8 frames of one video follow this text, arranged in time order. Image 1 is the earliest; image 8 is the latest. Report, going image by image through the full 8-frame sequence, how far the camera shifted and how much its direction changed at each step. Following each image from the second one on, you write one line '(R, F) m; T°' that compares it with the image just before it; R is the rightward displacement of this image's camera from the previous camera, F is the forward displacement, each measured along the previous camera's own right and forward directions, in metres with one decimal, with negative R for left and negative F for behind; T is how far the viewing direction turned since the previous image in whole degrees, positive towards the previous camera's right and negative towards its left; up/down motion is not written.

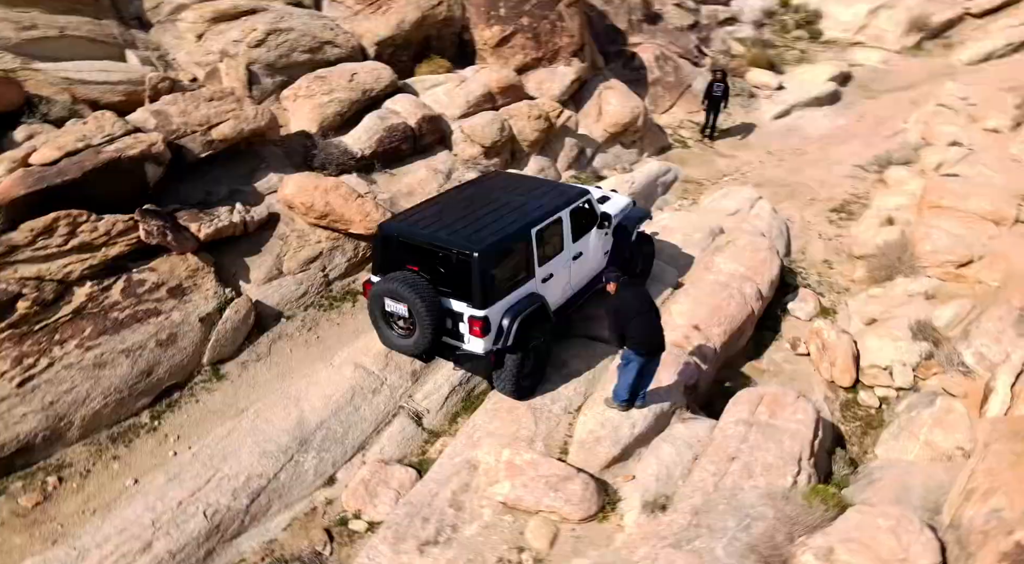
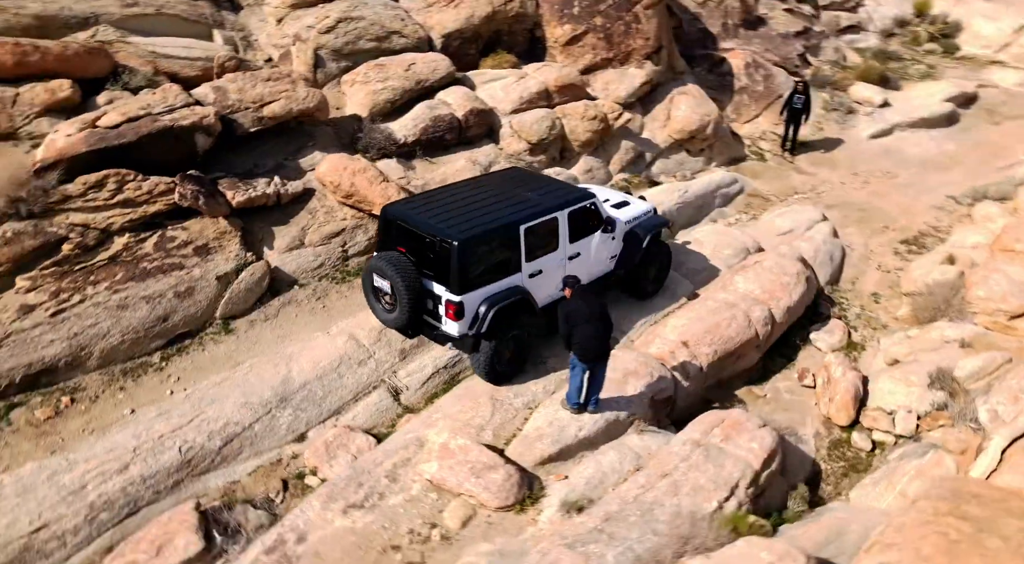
(+1.9, -0.3) m; -10°
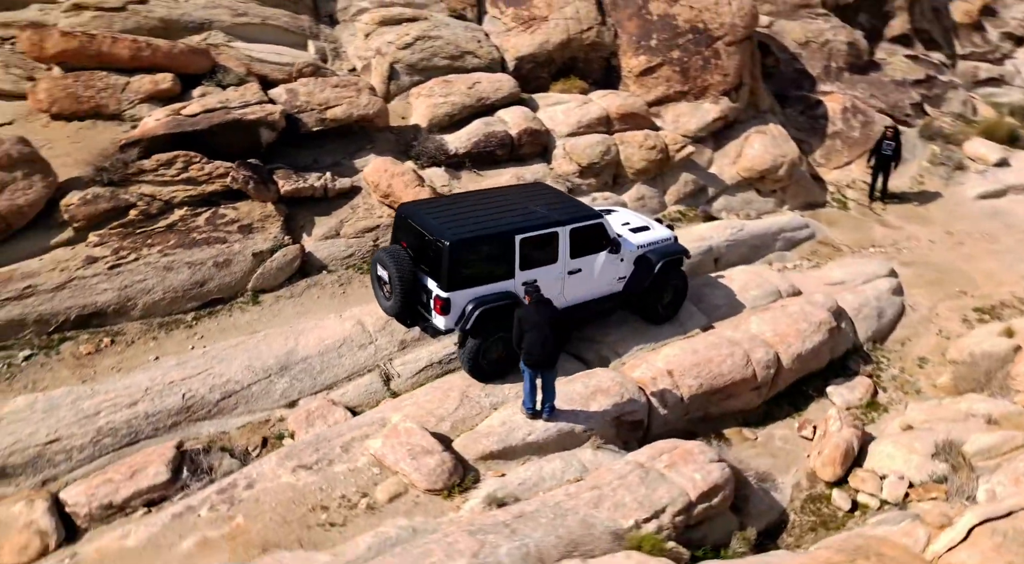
(+2.1, -0.4) m; -11°
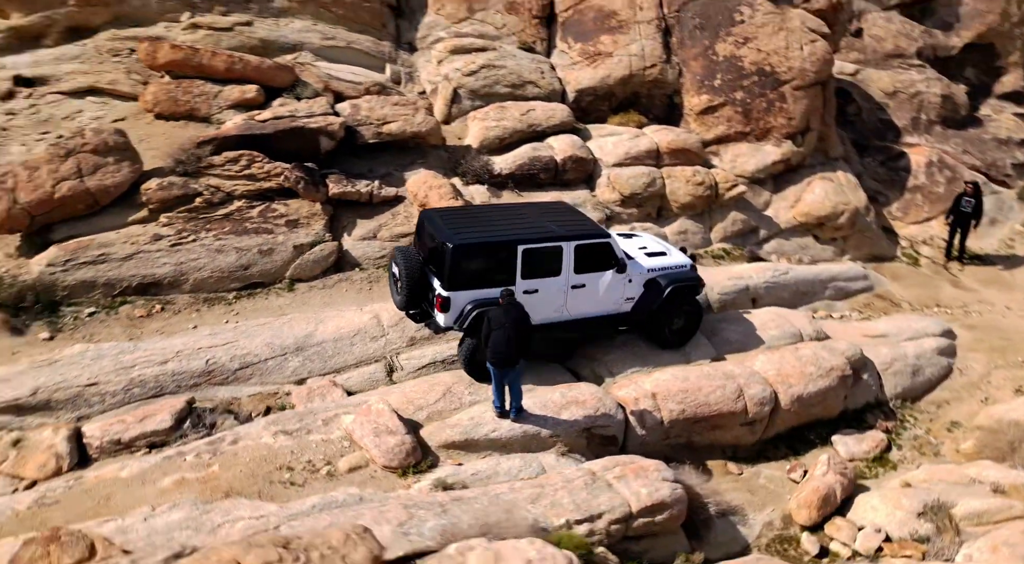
(+1.9, -0.4) m; -10°
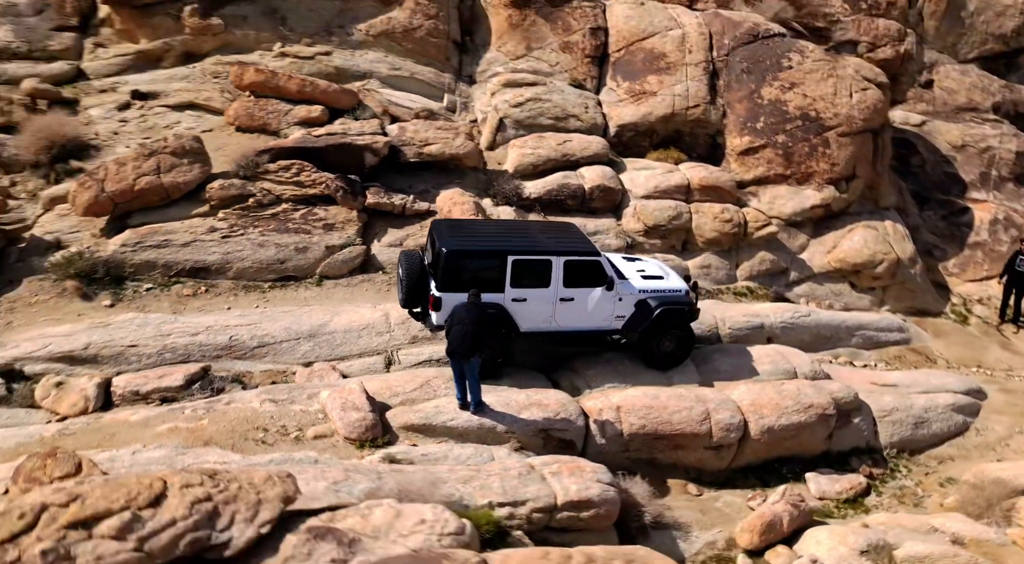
(+2.2, -0.6) m; -10°
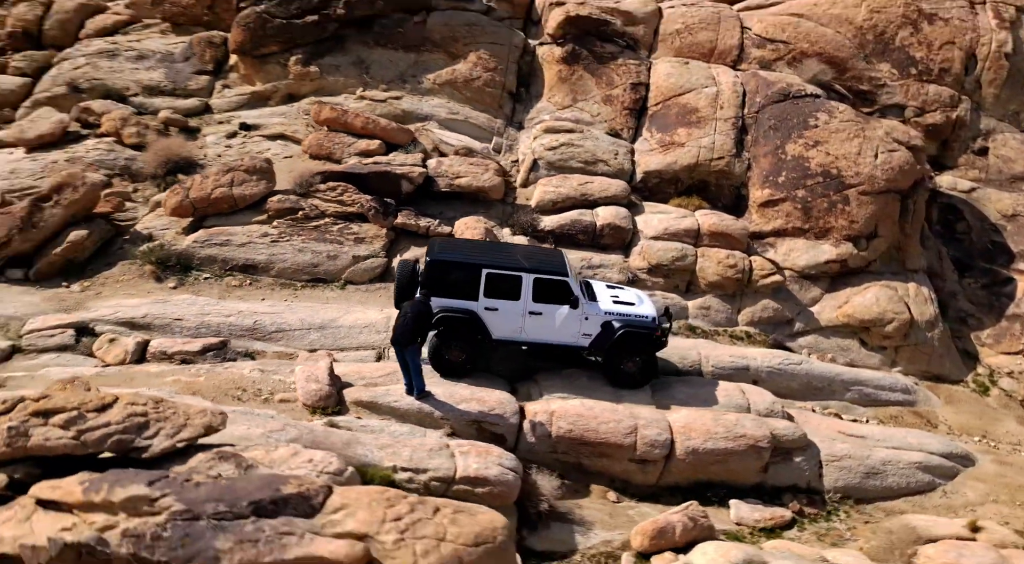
(+3.3, -1.0) m; -12°
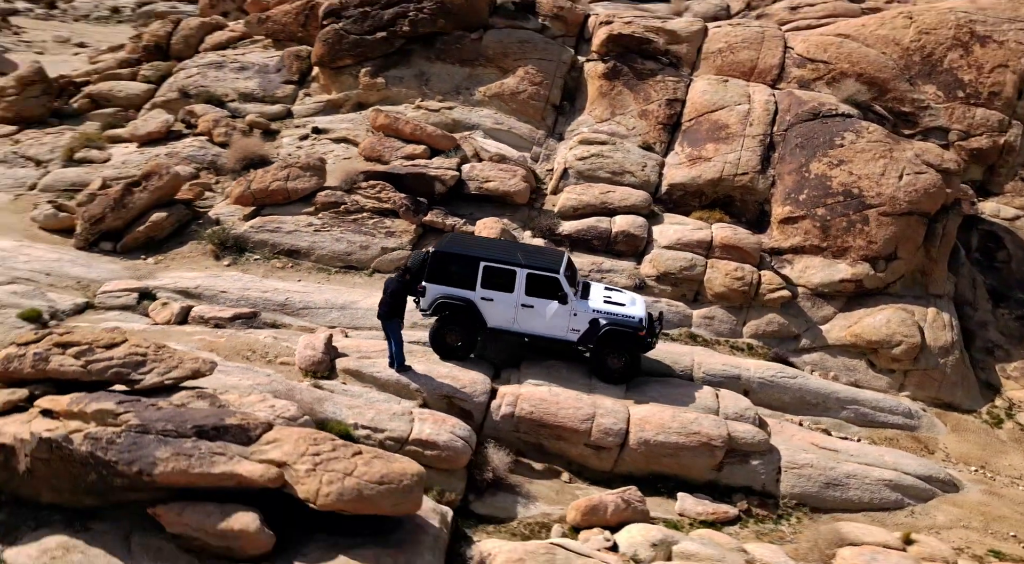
(+2.5, -0.8) m; -9°
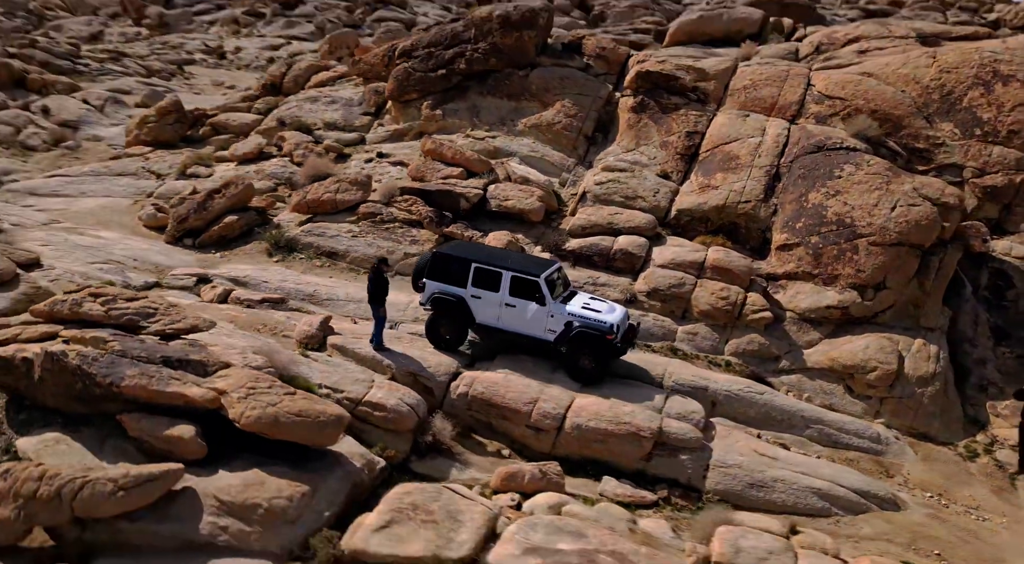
(+3.2, -1.1) m; -10°
